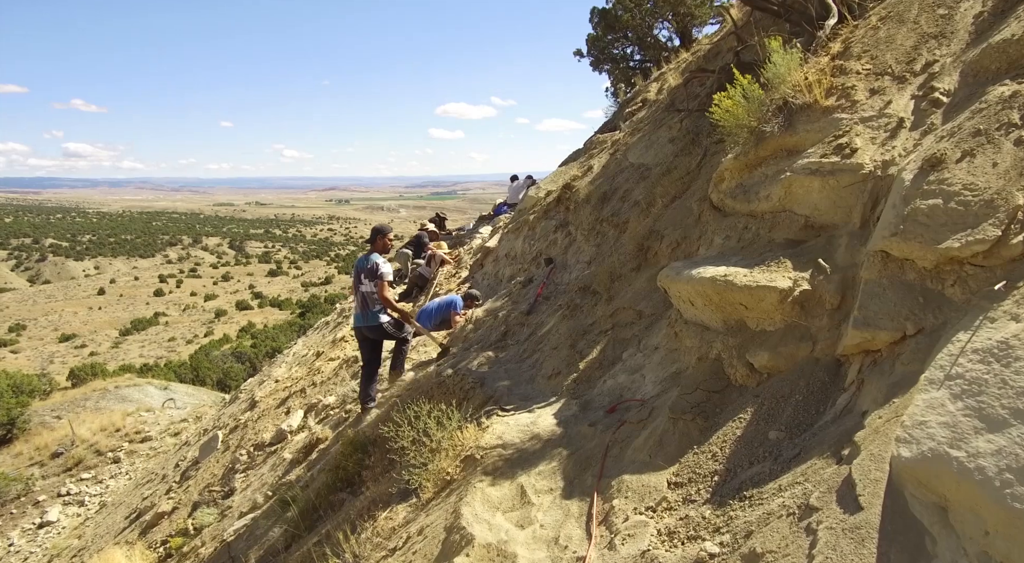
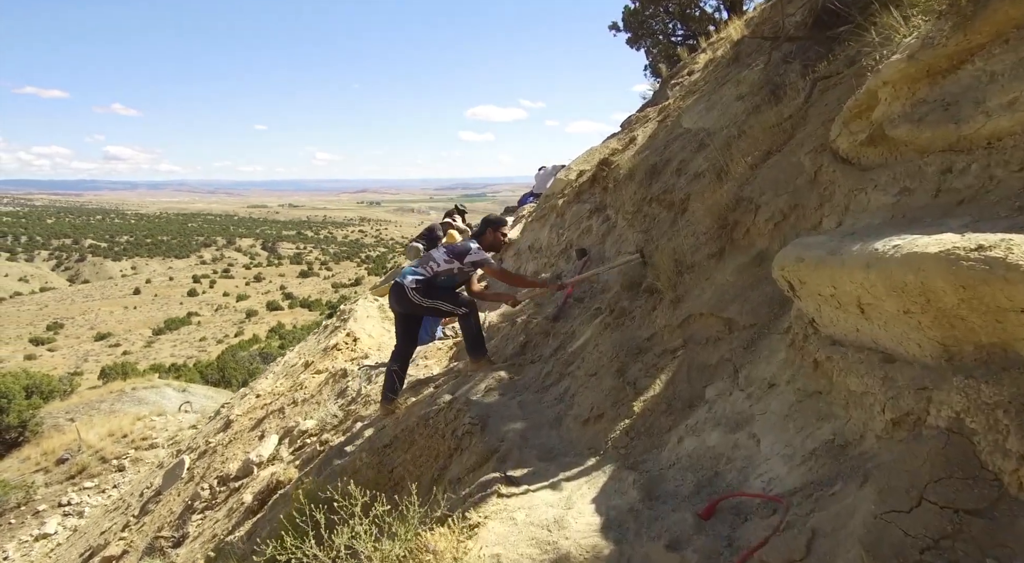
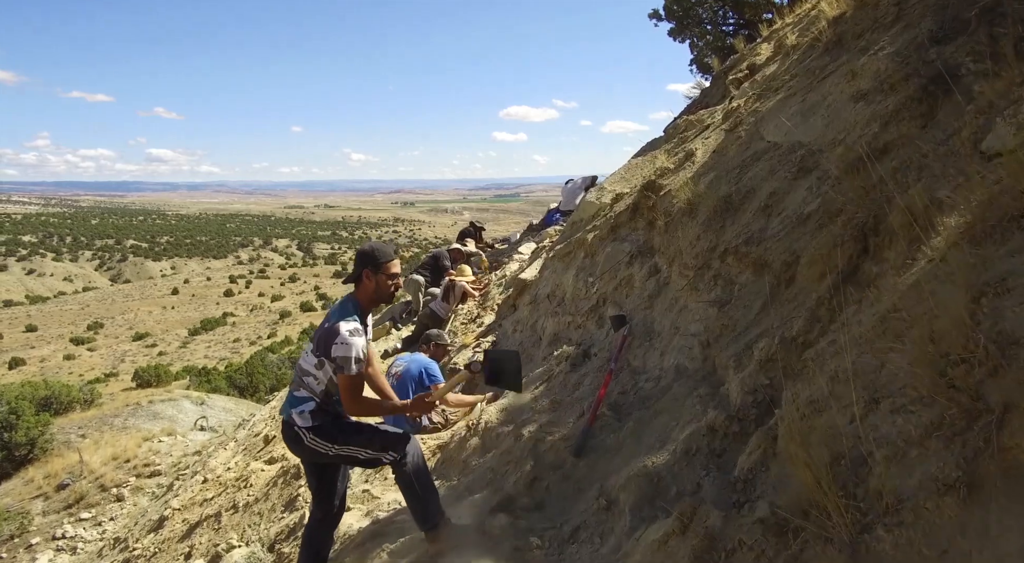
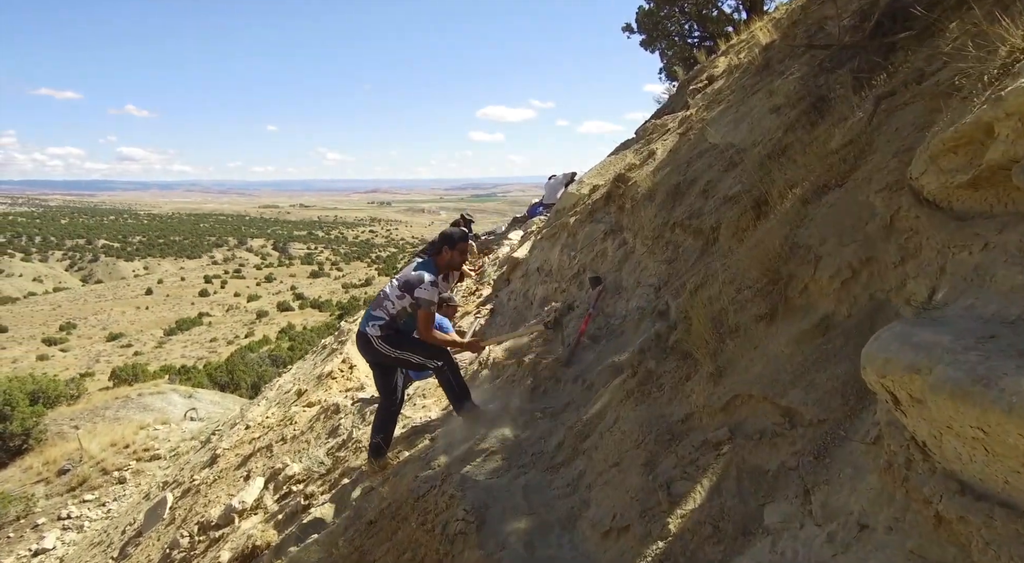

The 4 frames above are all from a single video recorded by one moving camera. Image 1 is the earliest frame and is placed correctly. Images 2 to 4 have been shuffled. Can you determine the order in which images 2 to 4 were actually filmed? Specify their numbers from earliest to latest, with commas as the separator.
2, 4, 3
